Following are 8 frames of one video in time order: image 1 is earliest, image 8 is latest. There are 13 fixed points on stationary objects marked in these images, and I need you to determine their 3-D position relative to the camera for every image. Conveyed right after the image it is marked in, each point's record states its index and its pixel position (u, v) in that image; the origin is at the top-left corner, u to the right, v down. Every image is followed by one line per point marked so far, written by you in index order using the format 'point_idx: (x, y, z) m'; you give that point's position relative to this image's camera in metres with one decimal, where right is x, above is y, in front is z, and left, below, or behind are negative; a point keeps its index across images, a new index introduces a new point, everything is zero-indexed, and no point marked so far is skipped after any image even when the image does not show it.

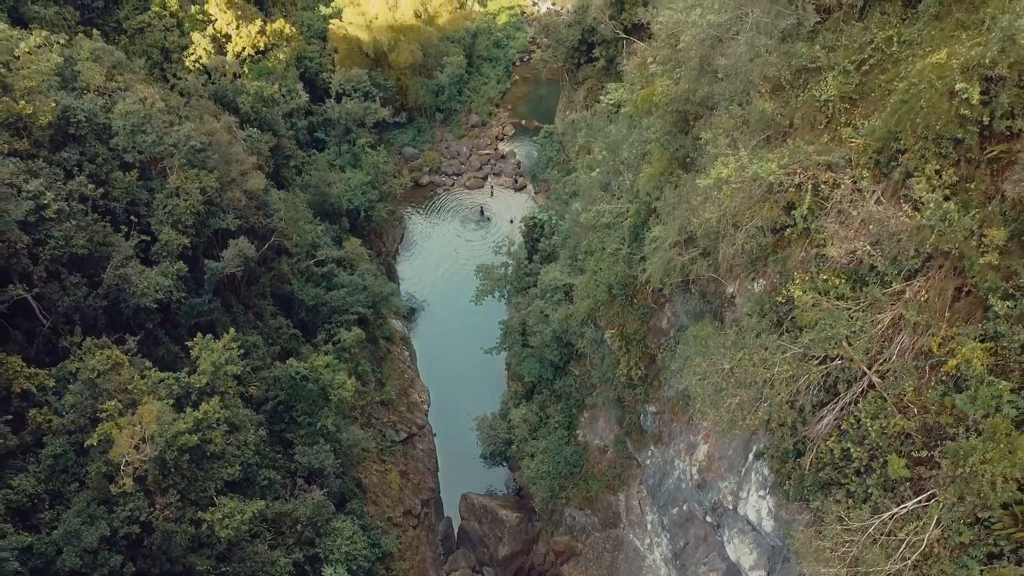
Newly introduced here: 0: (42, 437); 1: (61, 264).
0: (-5.7, -1.8, +9.5) m
1: (-6.1, +0.3, +10.8) m
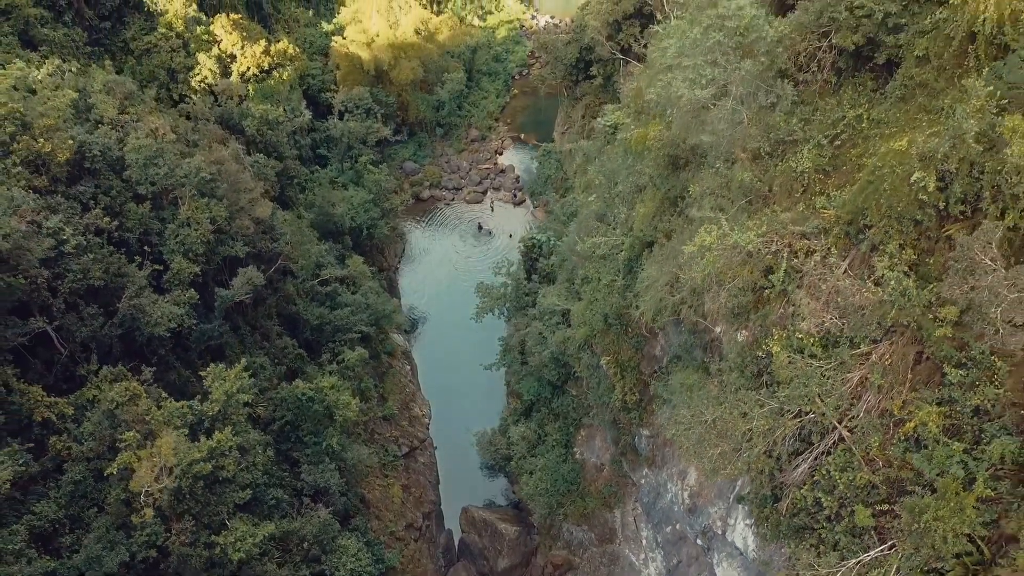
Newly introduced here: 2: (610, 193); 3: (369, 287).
0: (-5.7, -2.2, +9.9) m
1: (-6.2, -0.1, +11.3) m
2: (+1.7, +1.6, +13.6) m
3: (-3.5, 0.0, +19.3) m
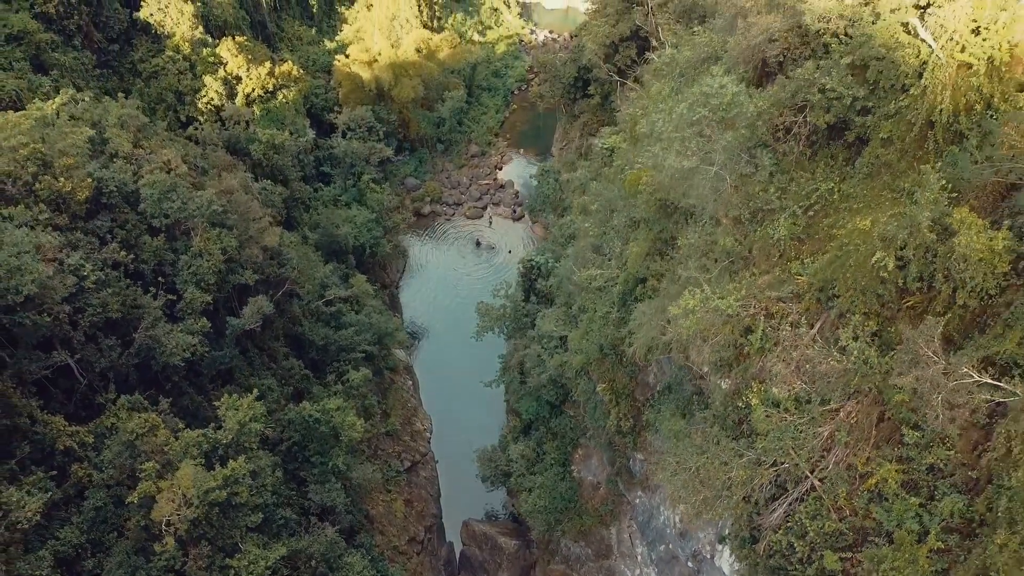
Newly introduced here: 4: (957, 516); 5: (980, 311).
0: (-5.7, -2.7, +10.5) m
1: (-6.2, -0.6, +11.8) m
2: (+1.7, +1.1, +14.1) m
3: (-3.5, -0.4, +19.8) m
4: (+3.0, -1.5, +5.4) m
5: (+3.4, -0.2, +5.9) m
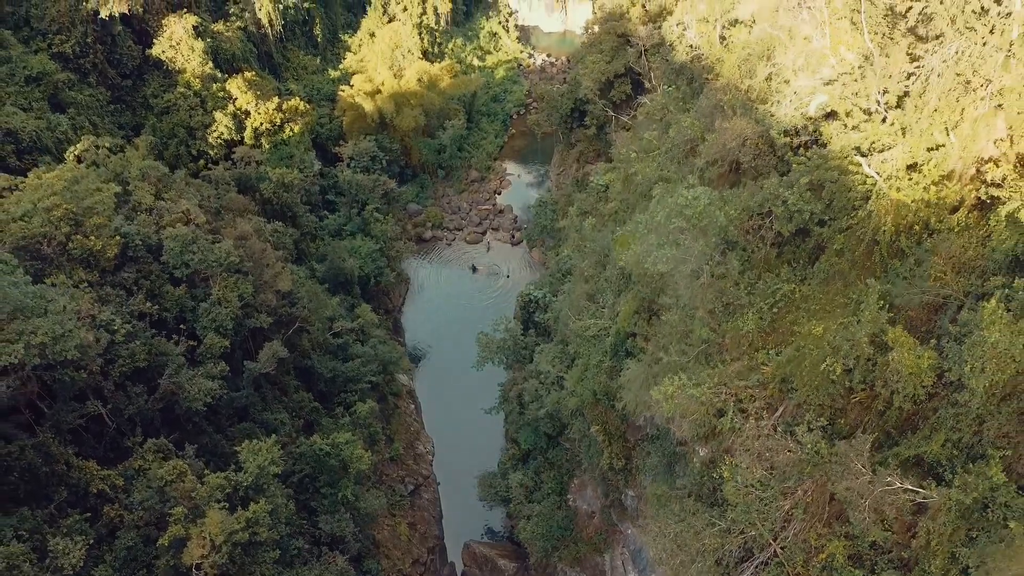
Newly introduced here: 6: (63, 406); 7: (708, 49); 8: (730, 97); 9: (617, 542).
0: (-5.7, -3.5, +11.4) m
1: (-6.2, -1.4, +12.7) m
2: (+1.7, +0.3, +15.0) m
3: (-3.5, -1.3, +20.7) m
4: (+3.0, -2.3, +6.3) m
5: (+3.4, -1.0, +6.8) m
6: (-6.5, -1.7, +11.5) m
7: (+3.3, +4.1, +13.7) m
8: (+3.0, +2.7, +11.3) m
9: (+2.0, -4.9, +15.0) m
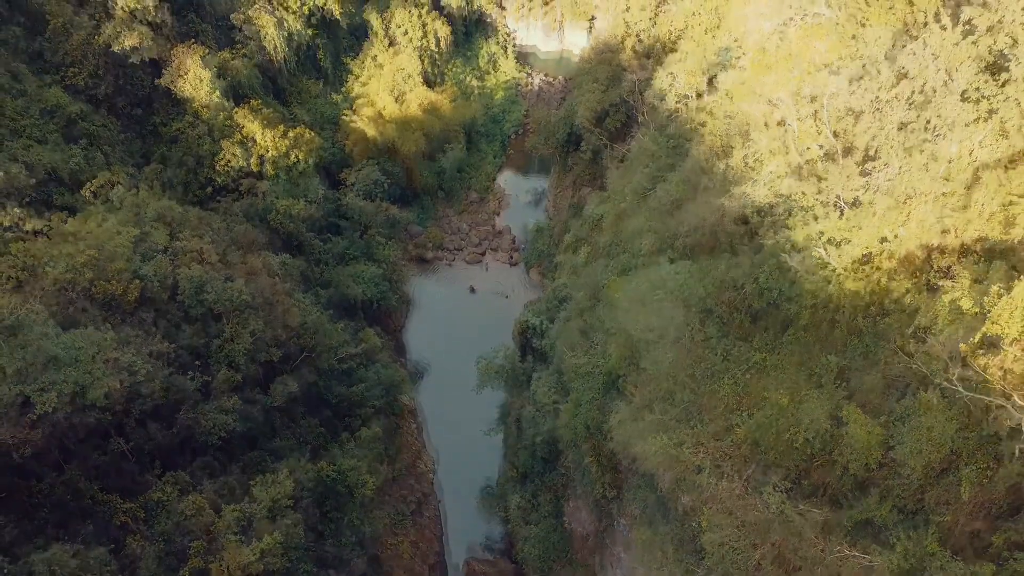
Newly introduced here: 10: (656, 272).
0: (-5.7, -4.2, +12.1) m
1: (-6.2, -2.1, +13.4) m
2: (+1.6, -0.4, +15.8) m
3: (-3.6, -2.0, +21.5) m
4: (+3.0, -3.0, +7.1) m
5: (+3.4, -1.7, +7.6) m
6: (-6.6, -2.4, +12.2) m
7: (+3.3, +3.4, +14.4) m
8: (+2.9, +2.0, +12.0) m
9: (+2.0, -5.6, +15.8) m
10: (+2.1, +0.4, +11.9) m
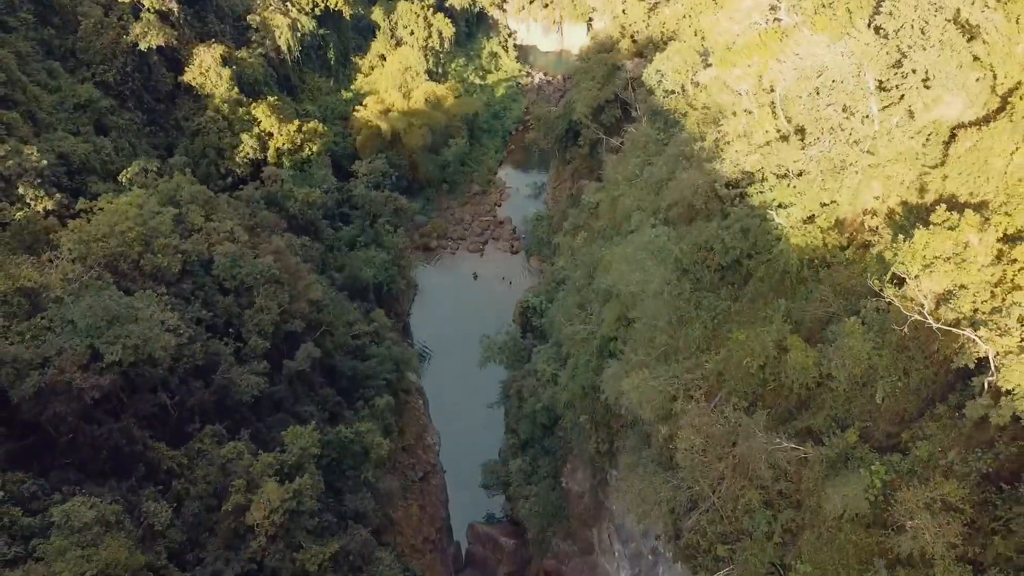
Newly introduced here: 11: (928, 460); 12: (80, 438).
0: (-5.7, -3.7, +13.7) m
1: (-6.1, -1.6, +15.0) m
2: (+1.7, +0.1, +17.4) m
3: (-3.5, -1.5, +23.1) m
4: (+3.0, -2.5, +8.7) m
5: (+3.5, -1.2, +9.2) m
6: (-6.5, -1.9, +13.8) m
7: (+3.3, +3.9, +16.1) m
8: (+3.0, +2.5, +13.7) m
9: (+2.0, -5.1, +17.4) m
10: (+2.2, +0.9, +13.5) m
11: (+4.0, -1.6, +7.6) m
12: (-6.9, -2.4, +12.6) m
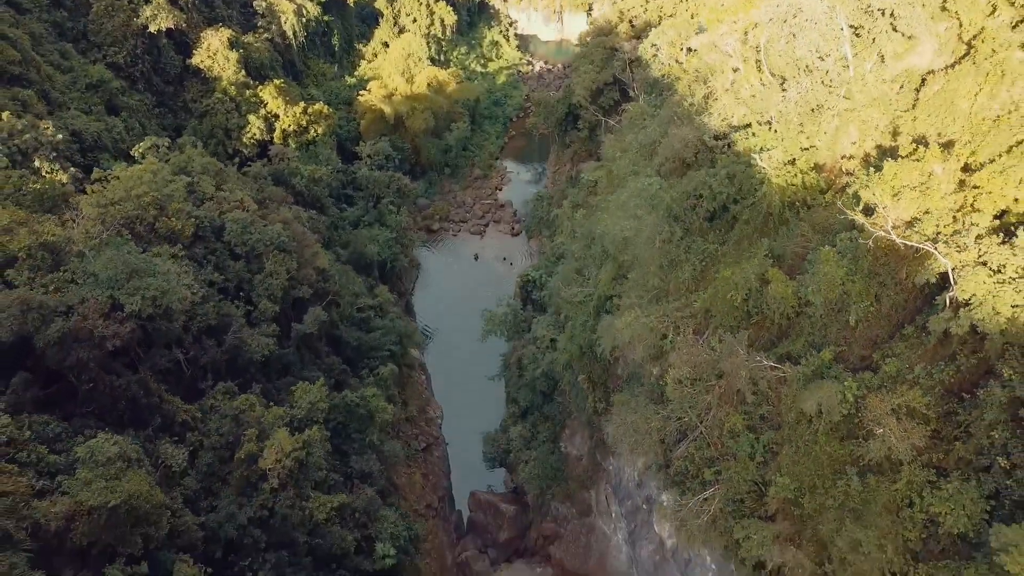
0: (-5.7, -3.0, +14.3) m
1: (-6.1, -0.9, +15.6) m
2: (+1.7, +0.8, +18.0) m
3: (-3.5, -0.7, +23.7) m
4: (+3.0, -1.8, +9.3) m
5: (+3.5, -0.5, +9.8) m
6: (-6.5, -1.2, +14.5) m
7: (+3.4, +4.6, +16.7) m
8: (+3.0, +3.2, +14.3) m
9: (+2.0, -4.4, +18.0) m
10: (+2.2, +1.6, +14.1) m
11: (+4.0, -0.9, +8.2) m
12: (-6.9, -1.7, +13.2) m
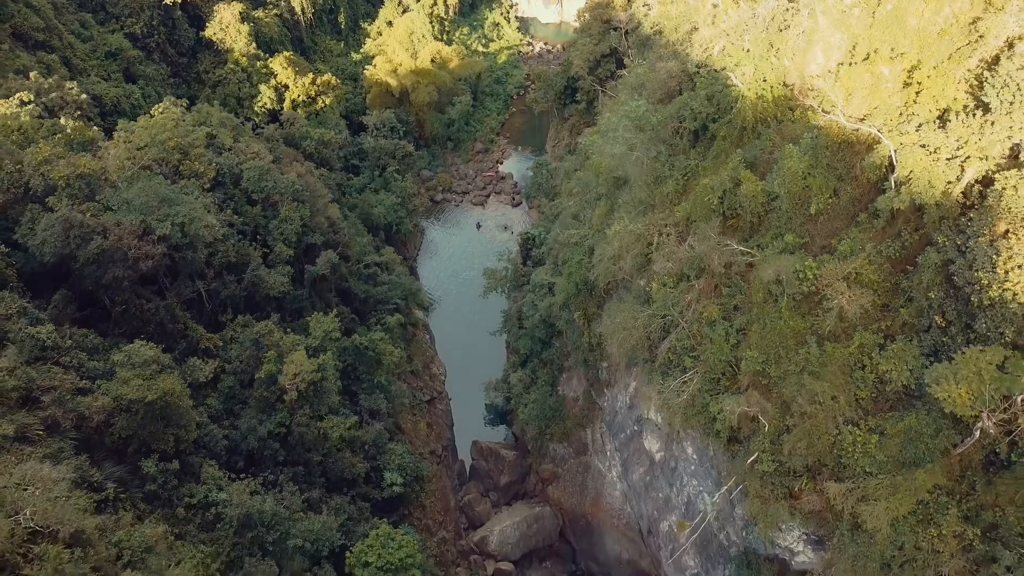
0: (-5.7, -1.7, +15.4) m
1: (-6.1, +0.4, +16.7) m
2: (+1.7, +2.1, +19.1) m
3: (-3.5, +0.6, +24.8) m
4: (+3.0, -0.5, +10.4) m
5: (+3.5, +0.8, +10.9) m
6: (-6.5, +0.1, +15.6) m
7: (+3.4, +5.9, +17.7) m
8: (+3.0, +4.5, +15.4) m
9: (+2.0, -3.1, +19.1) m
10: (+2.2, +2.9, +15.2) m
11: (+4.0, +0.4, +9.3) m
12: (-6.9, -0.4, +14.3) m
